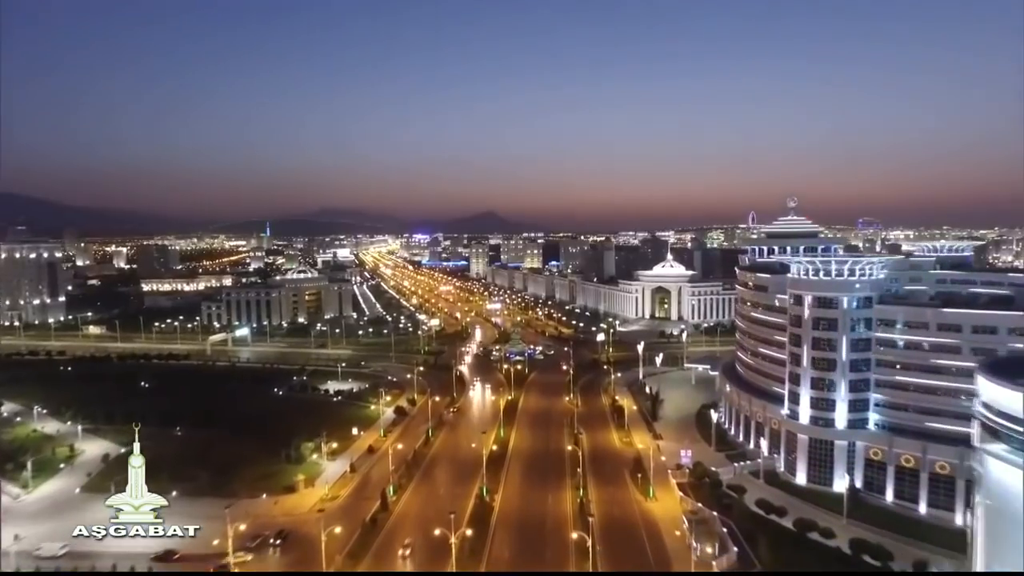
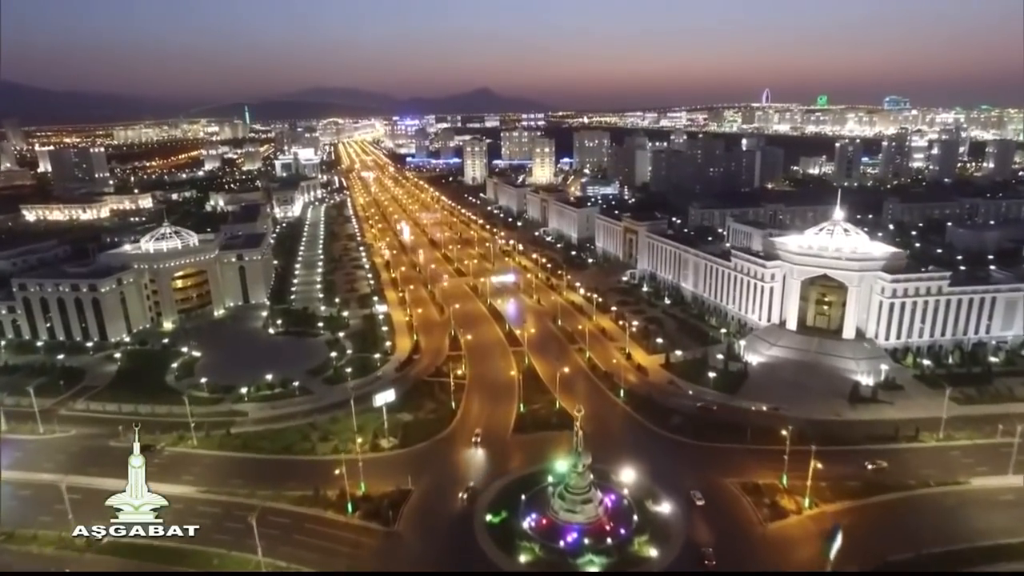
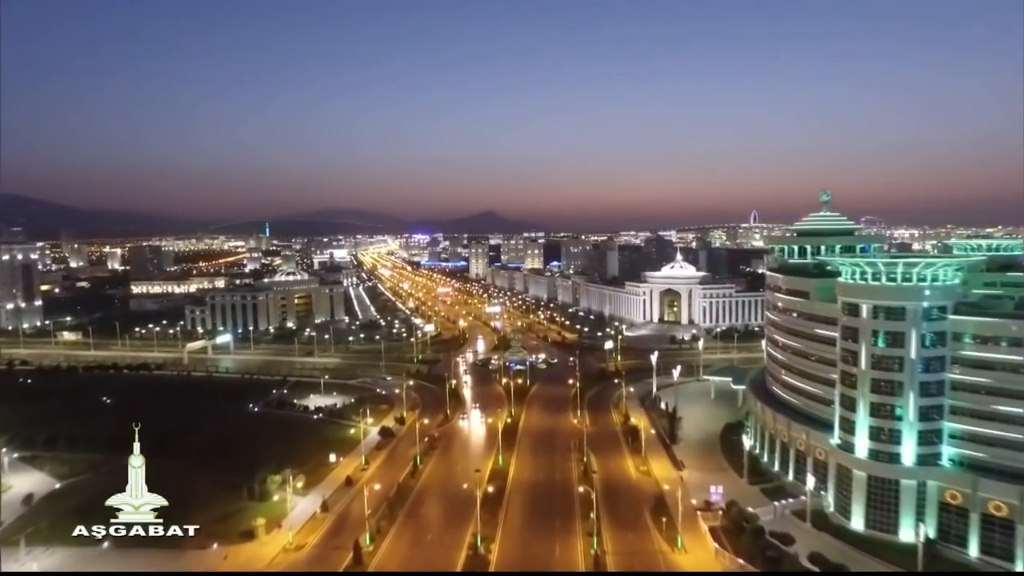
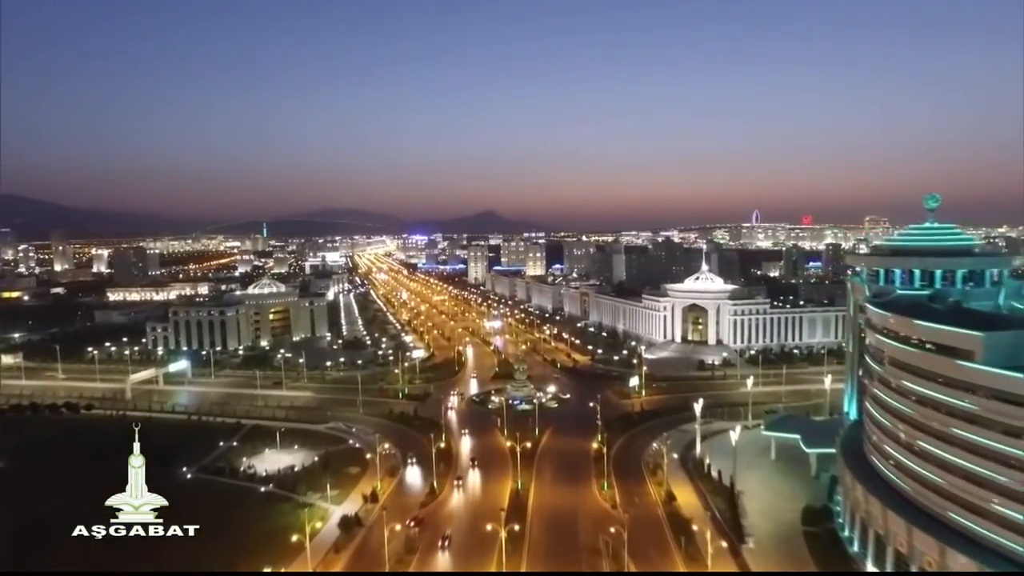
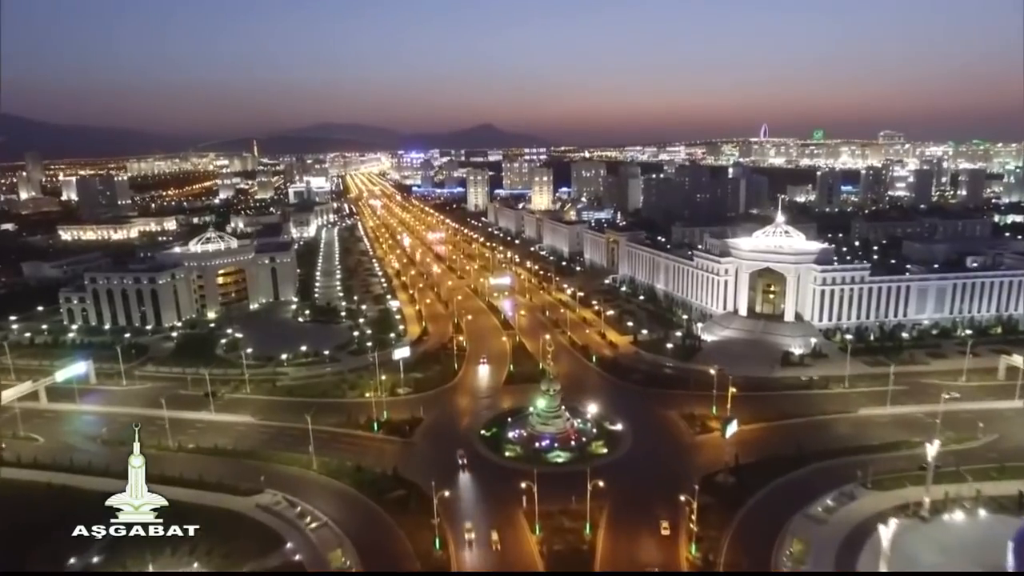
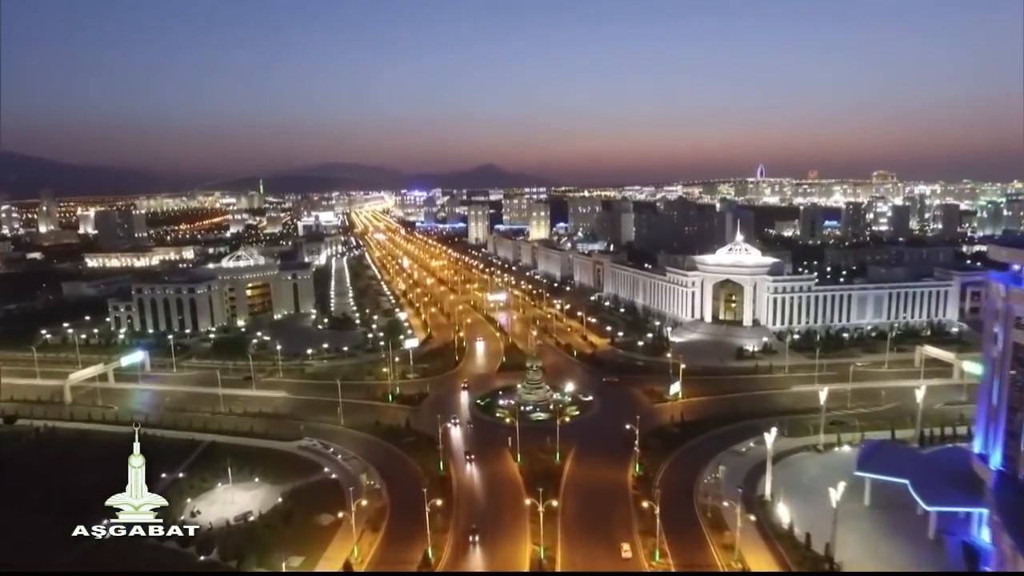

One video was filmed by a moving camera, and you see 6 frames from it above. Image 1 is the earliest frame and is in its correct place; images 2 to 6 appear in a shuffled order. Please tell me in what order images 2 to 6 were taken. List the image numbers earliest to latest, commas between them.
3, 4, 6, 5, 2
